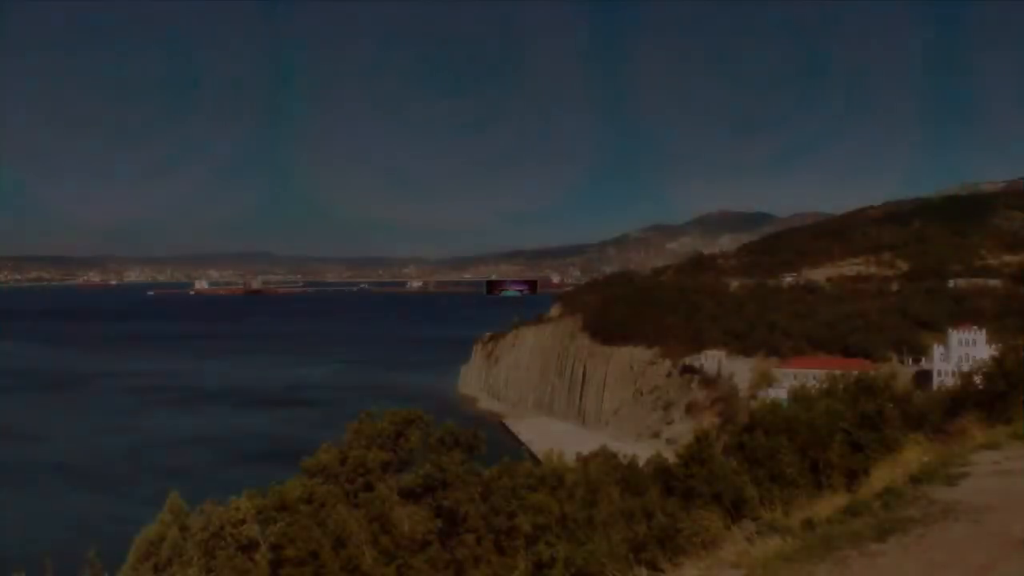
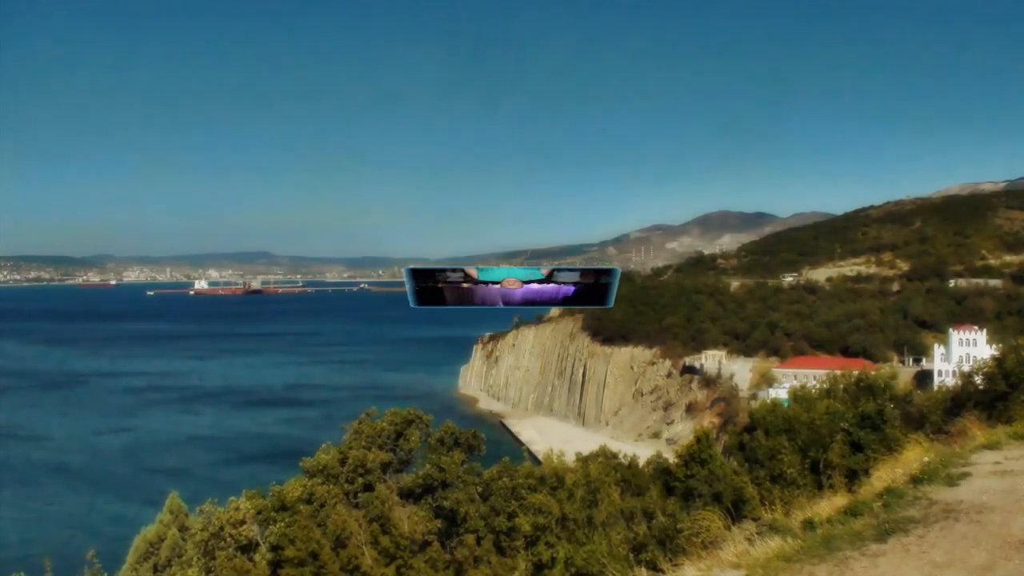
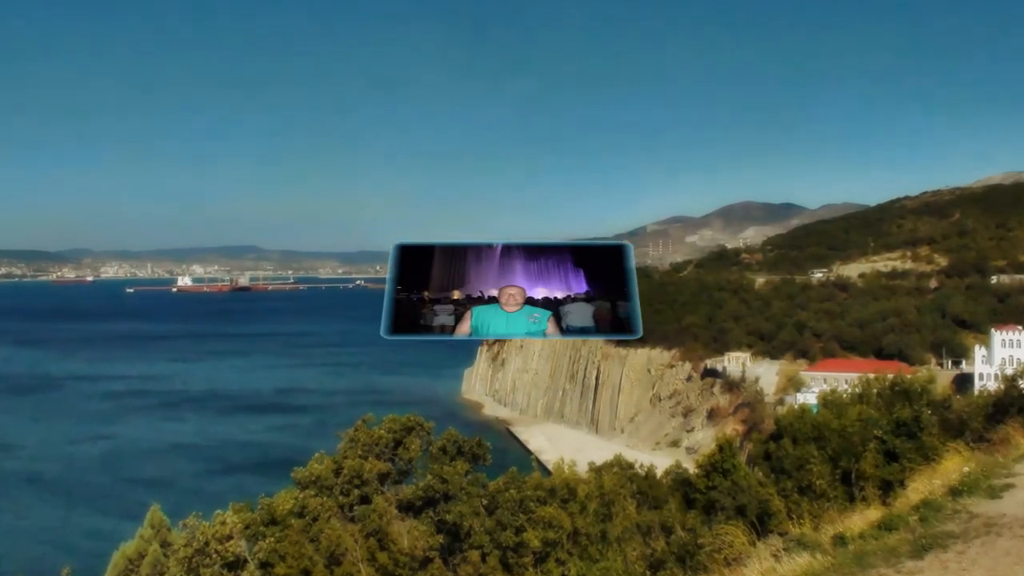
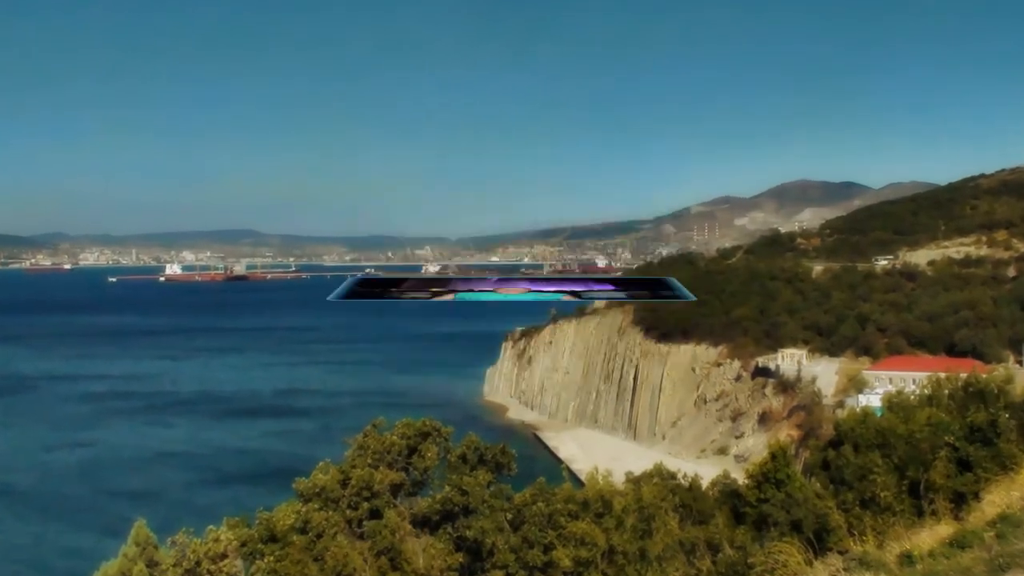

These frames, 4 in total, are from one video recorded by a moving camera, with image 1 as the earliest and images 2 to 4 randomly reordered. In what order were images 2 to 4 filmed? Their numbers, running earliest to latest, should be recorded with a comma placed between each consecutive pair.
2, 3, 4
